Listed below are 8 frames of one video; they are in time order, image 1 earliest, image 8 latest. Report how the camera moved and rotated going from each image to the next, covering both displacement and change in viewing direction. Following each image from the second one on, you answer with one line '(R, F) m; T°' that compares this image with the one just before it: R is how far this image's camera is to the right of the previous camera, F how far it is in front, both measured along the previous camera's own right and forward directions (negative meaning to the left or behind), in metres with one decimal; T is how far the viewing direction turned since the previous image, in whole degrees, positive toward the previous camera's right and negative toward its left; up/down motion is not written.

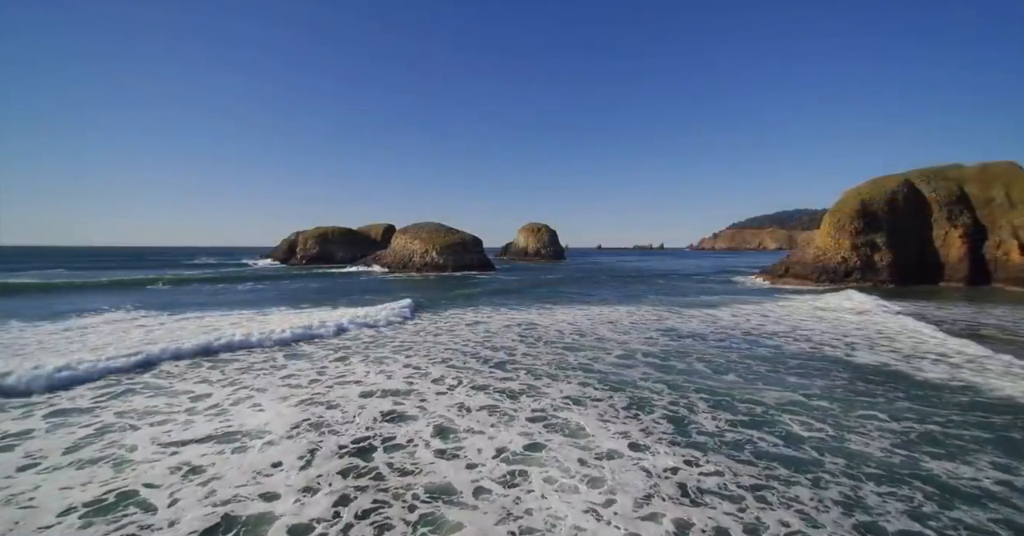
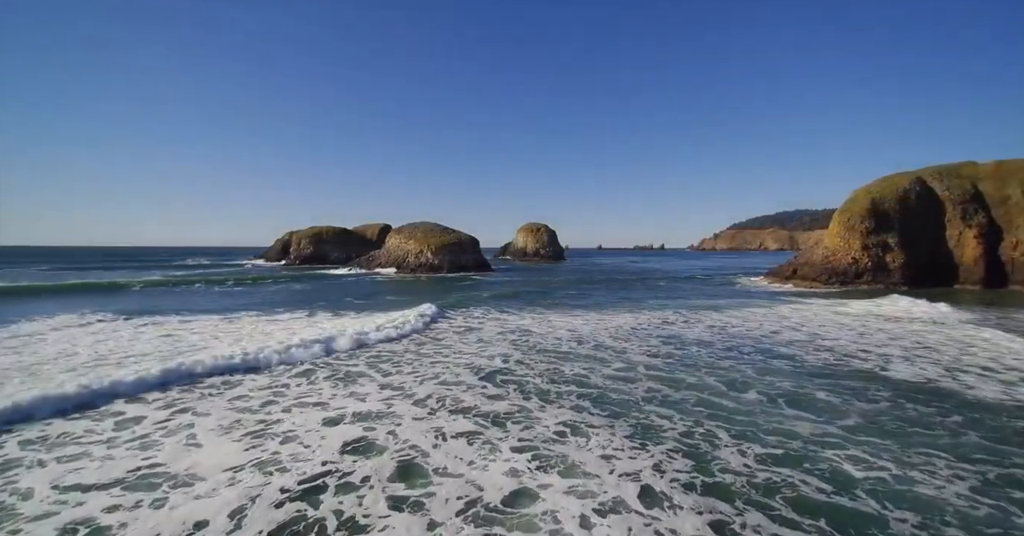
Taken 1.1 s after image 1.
(+0.2, +1.4) m; 0°
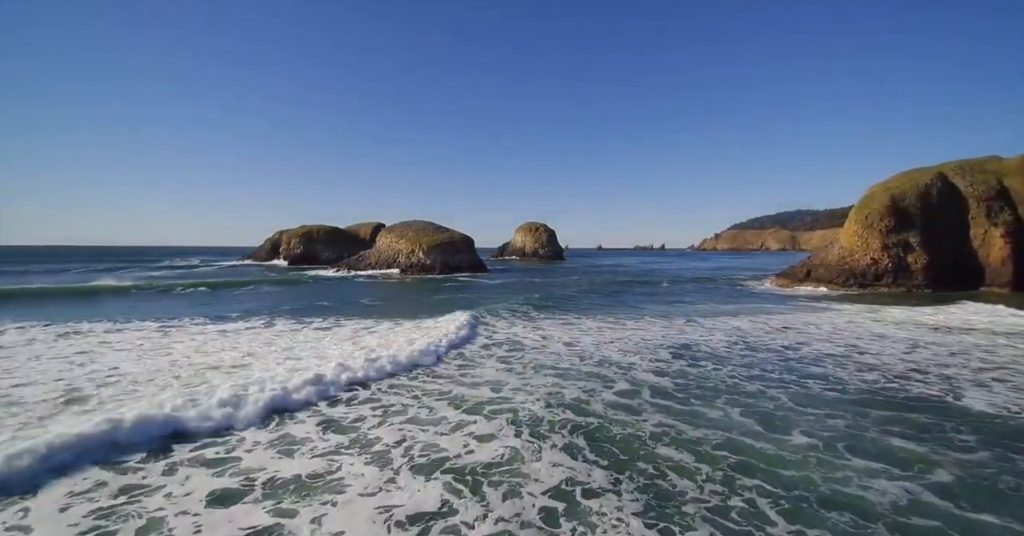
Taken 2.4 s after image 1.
(+0.3, +2.2) m; 0°
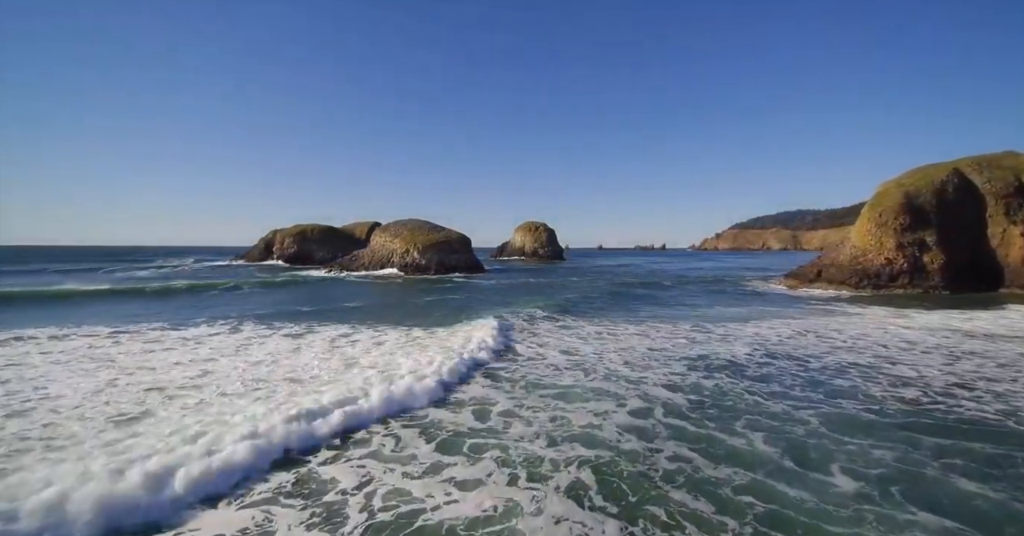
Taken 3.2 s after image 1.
(+0.2, +1.4) m; 0°
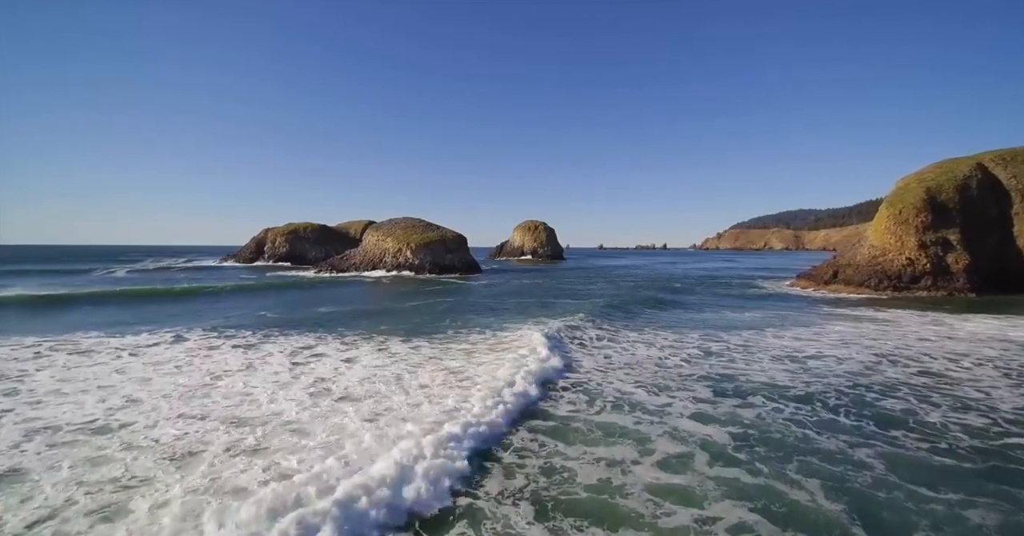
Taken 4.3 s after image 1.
(+0.2, +1.8) m; 0°
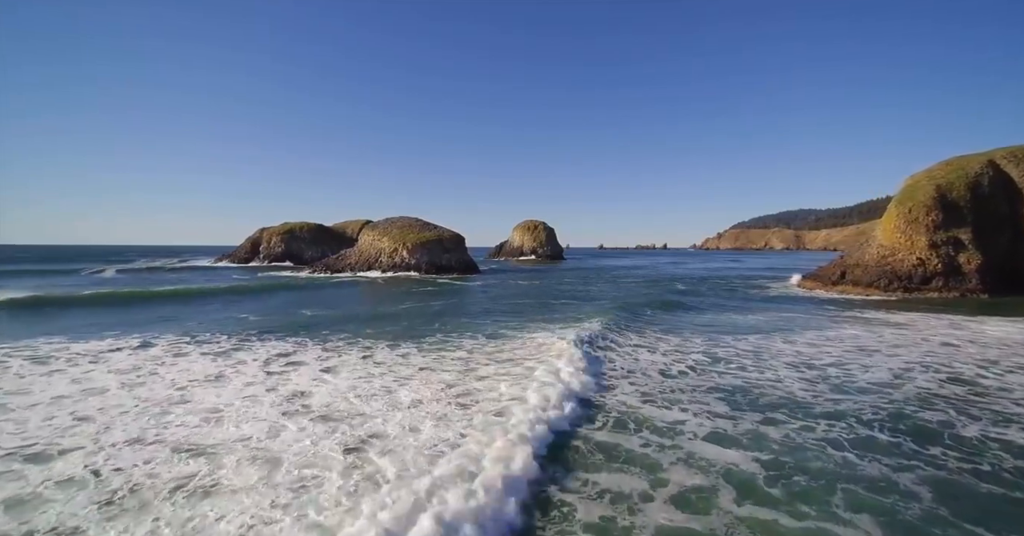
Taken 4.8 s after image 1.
(+0.1, +0.8) m; 0°
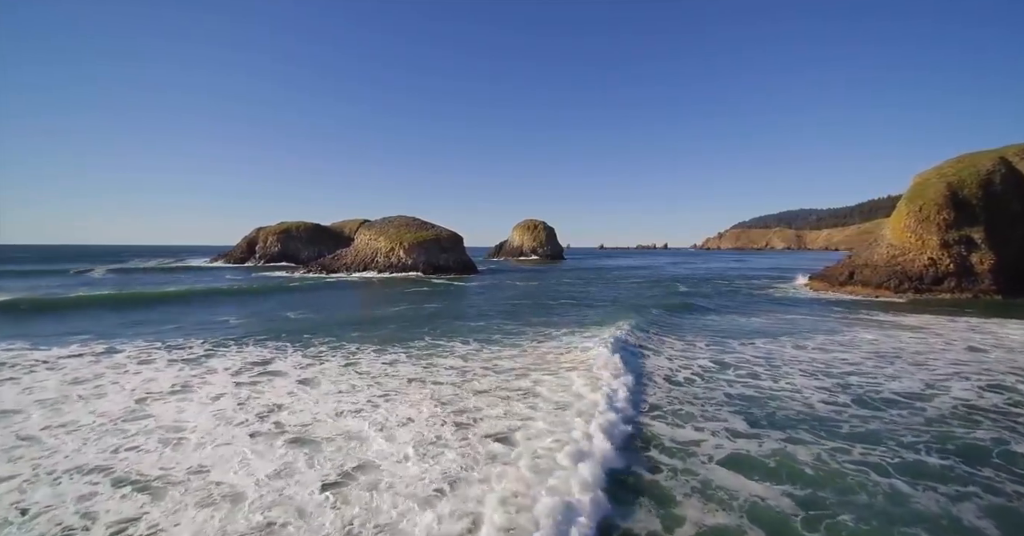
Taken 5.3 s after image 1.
(+0.1, +0.8) m; 0°
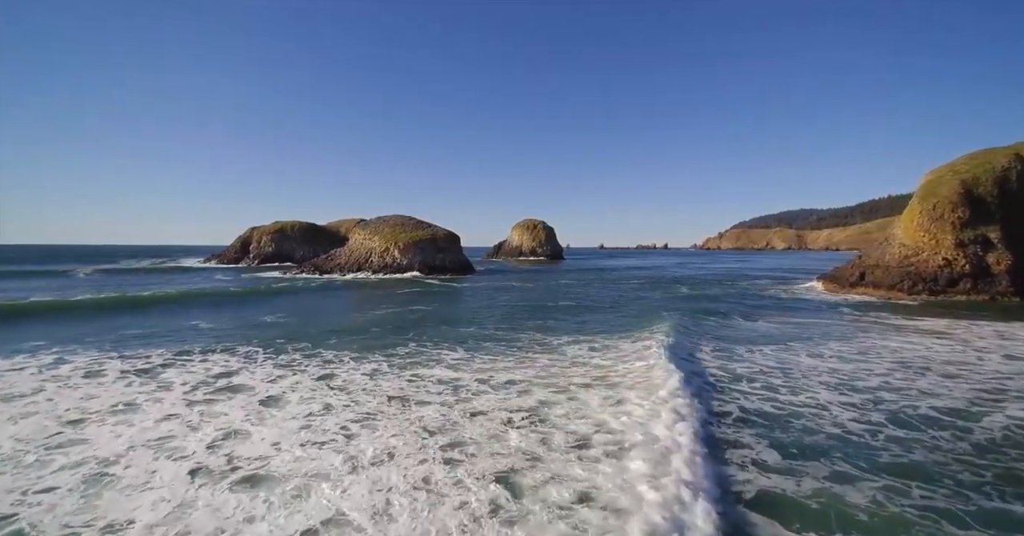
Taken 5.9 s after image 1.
(+0.1, +1.0) m; 0°
